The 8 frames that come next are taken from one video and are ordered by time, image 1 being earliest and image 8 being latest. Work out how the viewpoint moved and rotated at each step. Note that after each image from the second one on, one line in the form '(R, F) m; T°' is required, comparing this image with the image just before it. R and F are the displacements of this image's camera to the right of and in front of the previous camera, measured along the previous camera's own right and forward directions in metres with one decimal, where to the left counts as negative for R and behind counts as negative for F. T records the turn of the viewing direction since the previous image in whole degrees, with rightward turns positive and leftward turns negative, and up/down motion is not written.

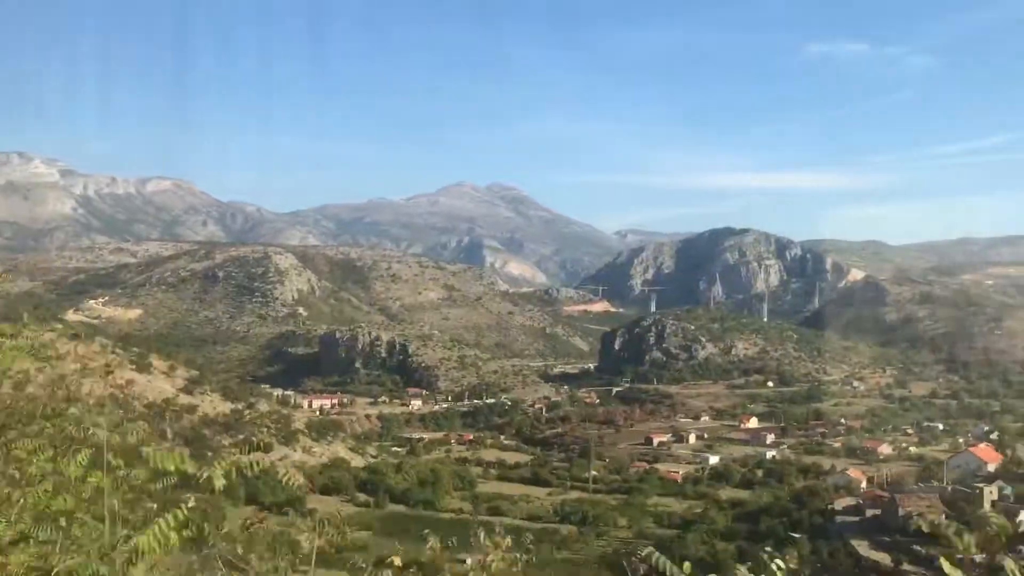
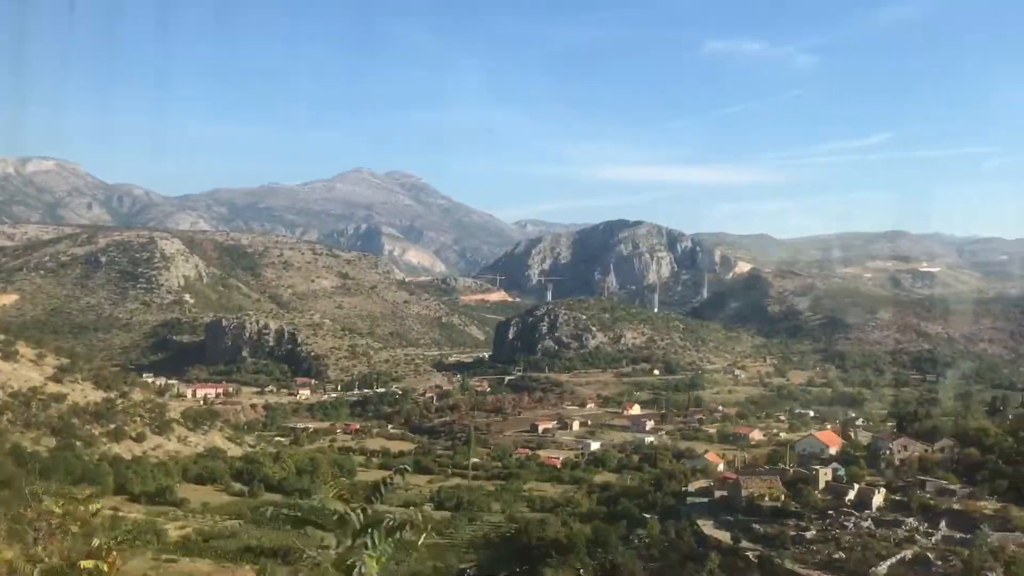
(+0.9, -0.6) m; +6°
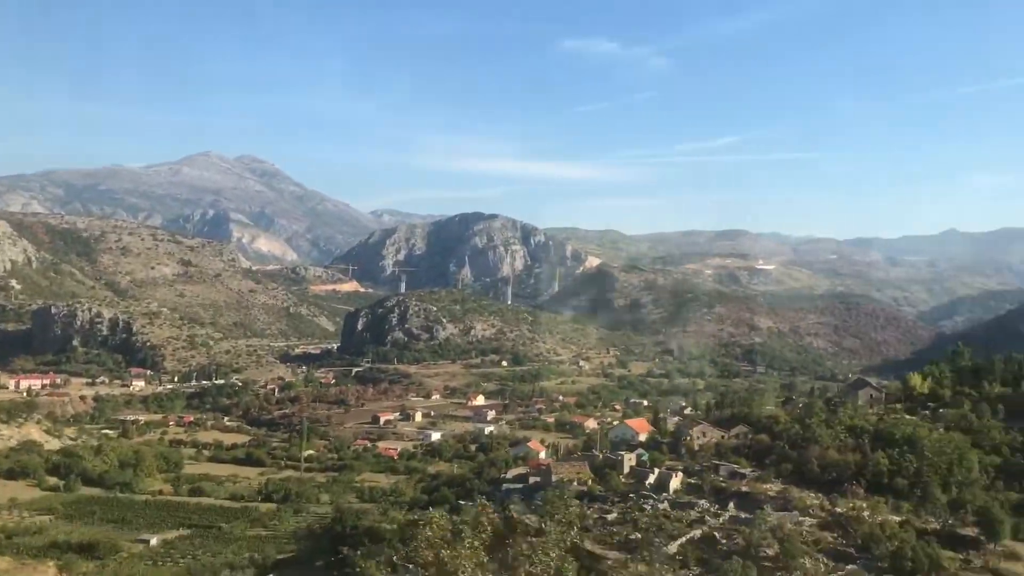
(+0.9, -0.6) m; +8°
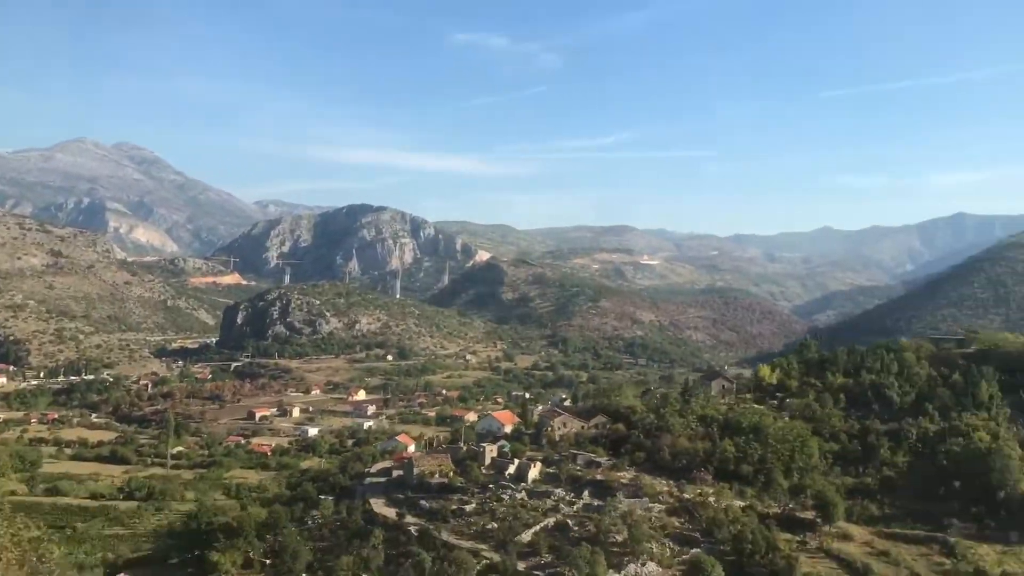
(+0.8, -0.3) m; +6°
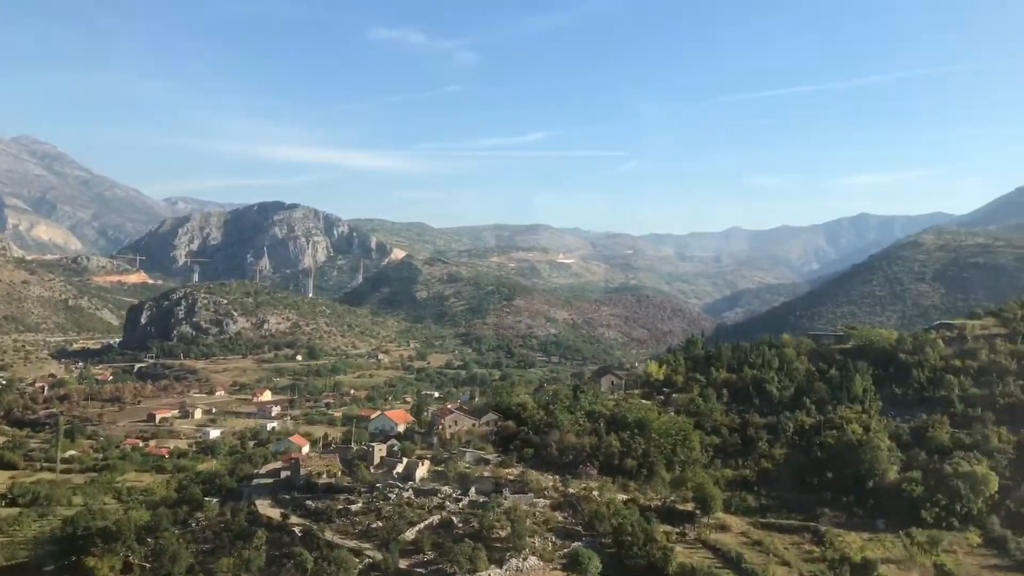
(+0.8, -0.2) m; +5°
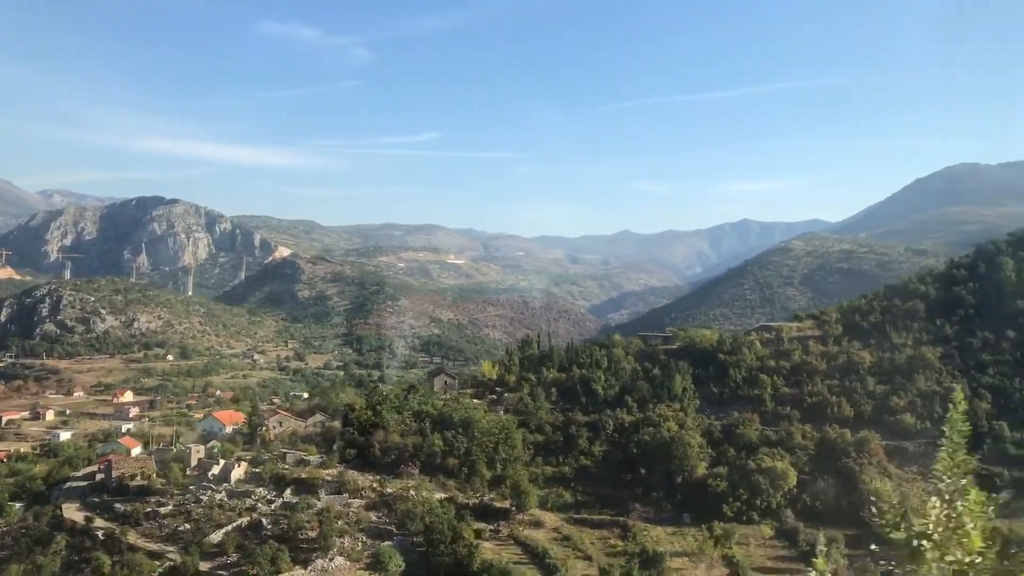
(+1.9, -0.3) m; +6°
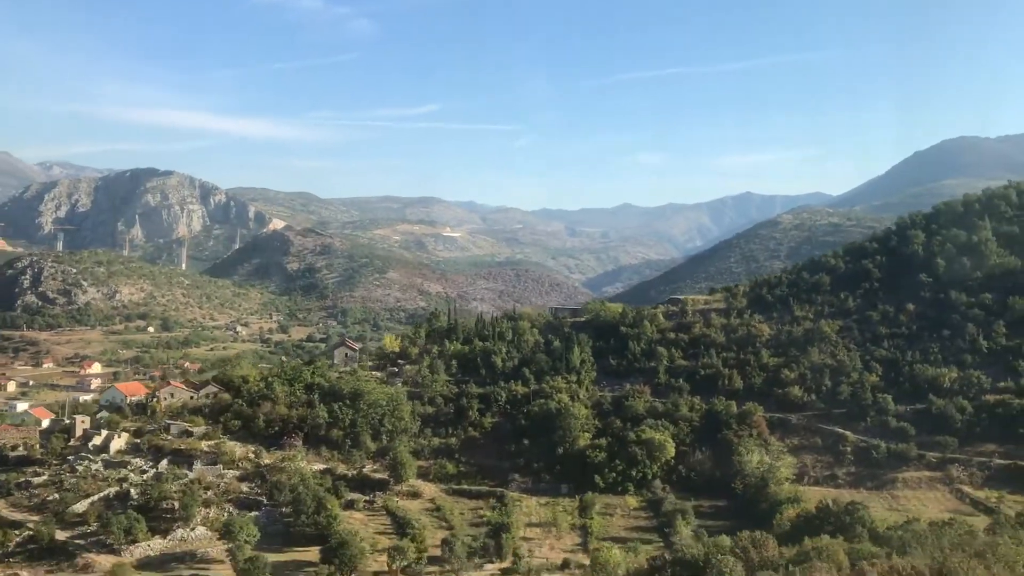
(+3.2, 0.0) m; 0°
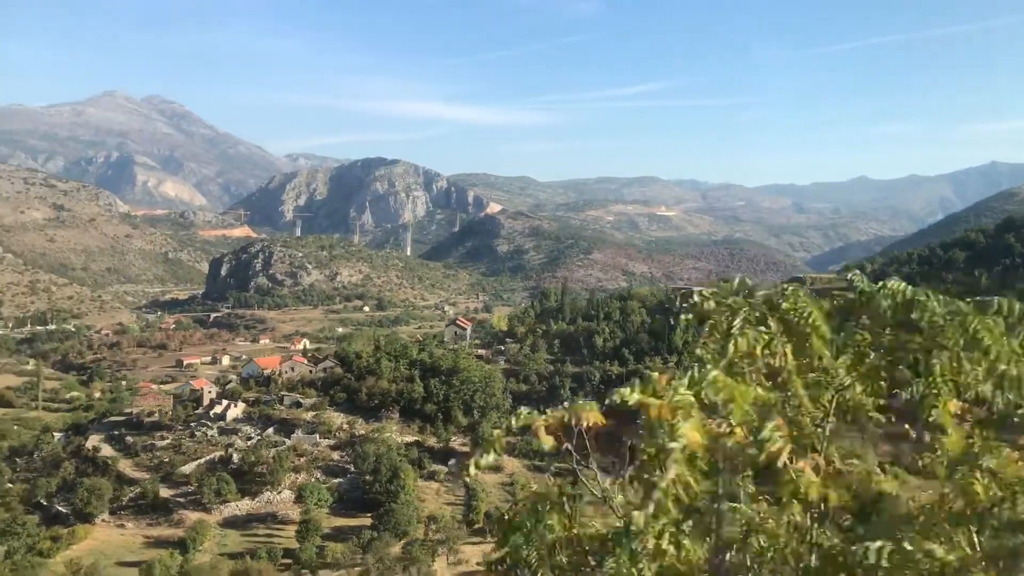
(+3.8, +0.1) m; -13°
